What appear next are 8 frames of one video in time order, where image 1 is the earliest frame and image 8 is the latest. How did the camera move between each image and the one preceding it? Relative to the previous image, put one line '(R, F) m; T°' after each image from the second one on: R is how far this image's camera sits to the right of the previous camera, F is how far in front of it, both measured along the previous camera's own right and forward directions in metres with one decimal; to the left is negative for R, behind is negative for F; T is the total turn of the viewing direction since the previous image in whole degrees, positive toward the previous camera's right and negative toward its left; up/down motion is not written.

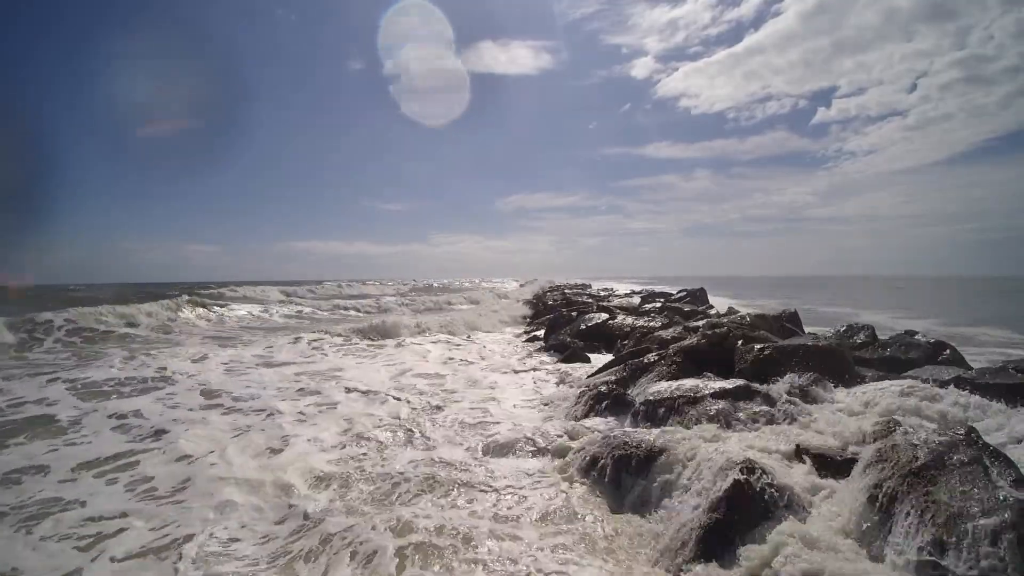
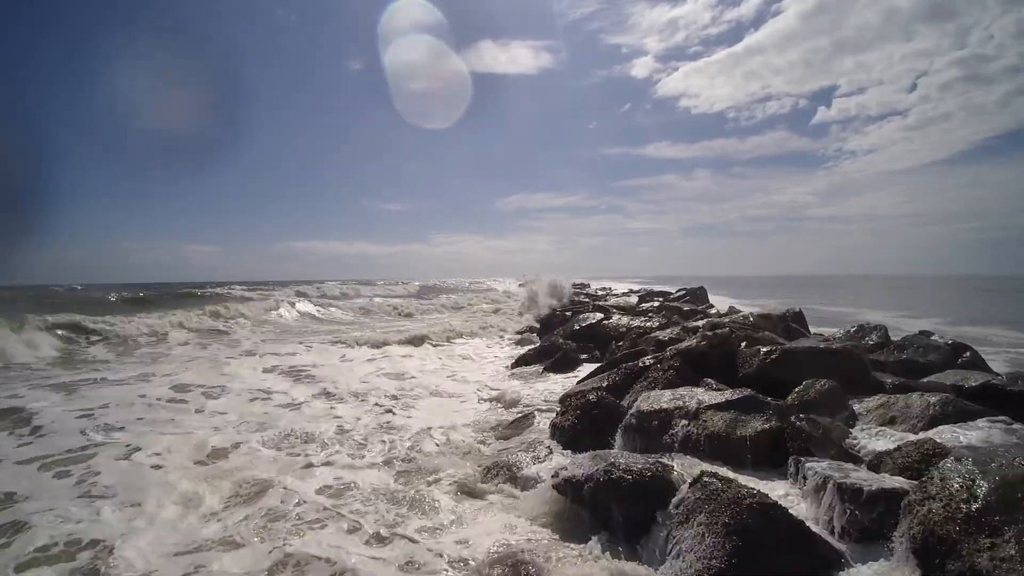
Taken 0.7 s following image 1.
(+0.4, +0.9) m; 0°
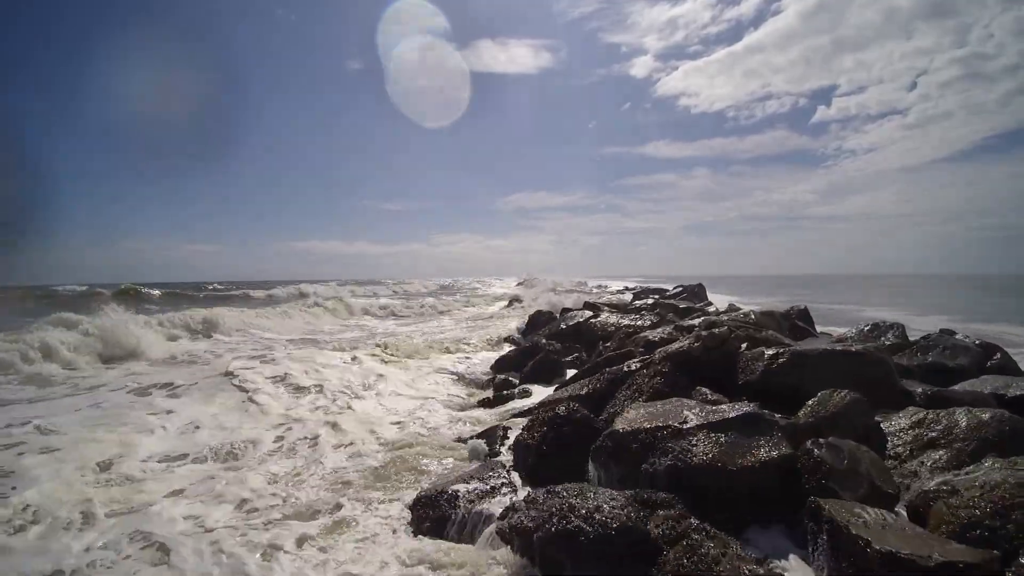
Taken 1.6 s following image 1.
(+0.6, +1.3) m; 0°
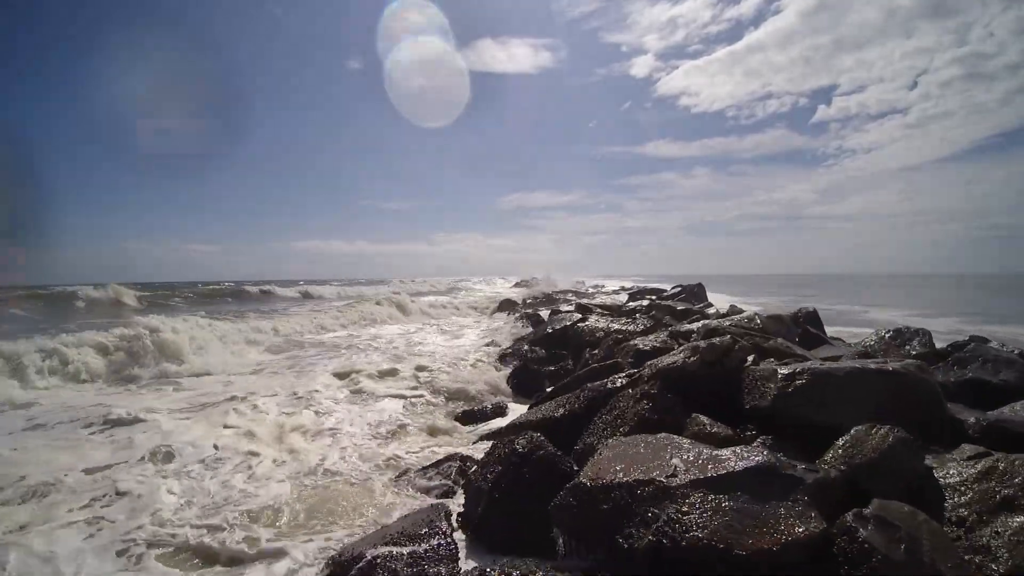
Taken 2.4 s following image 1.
(+0.6, +1.3) m; 0°
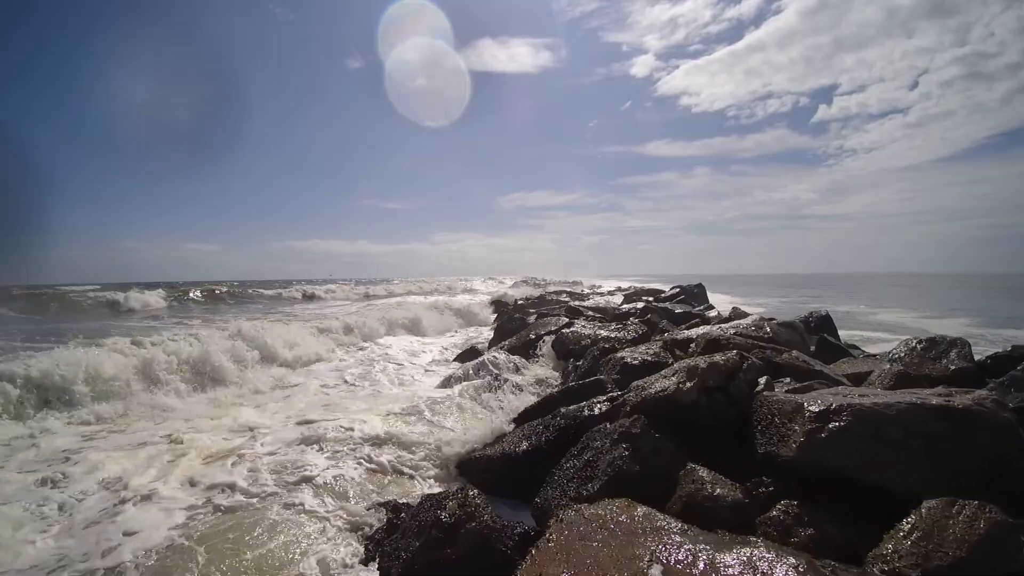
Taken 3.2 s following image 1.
(+0.6, +1.4) m; 0°
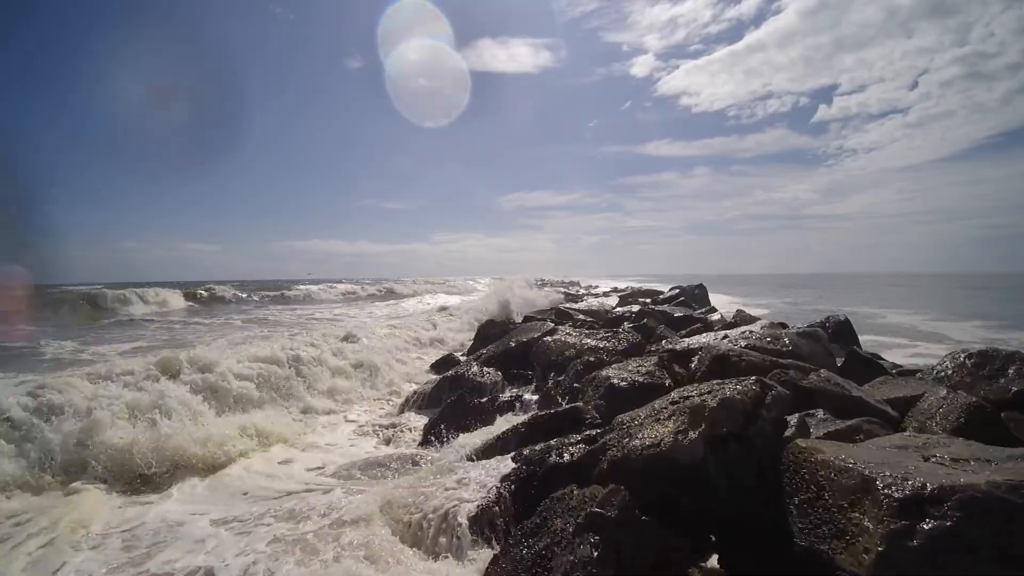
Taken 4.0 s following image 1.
(+0.5, +1.4) m; 0°
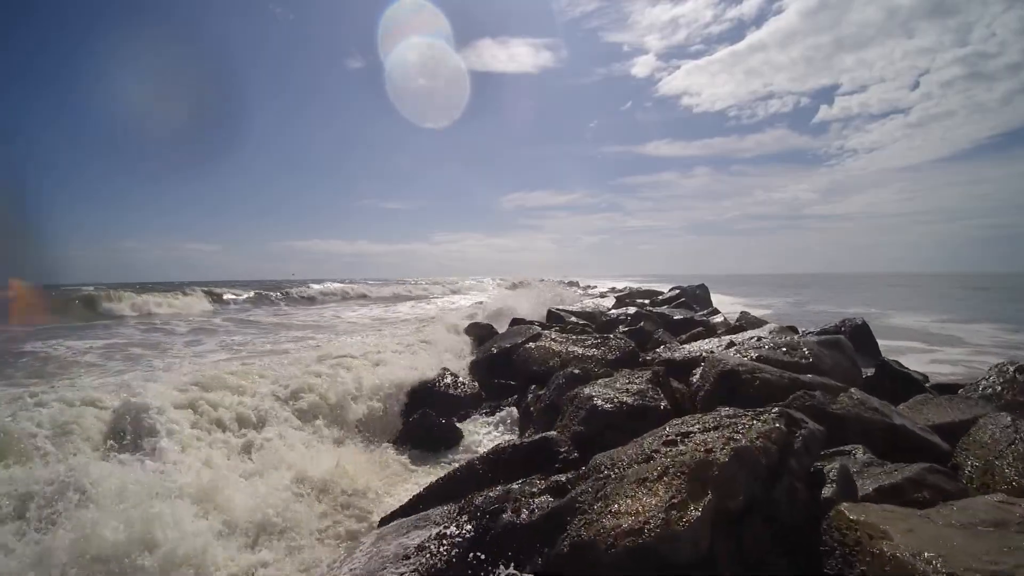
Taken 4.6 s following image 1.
(+0.4, +1.0) m; 0°
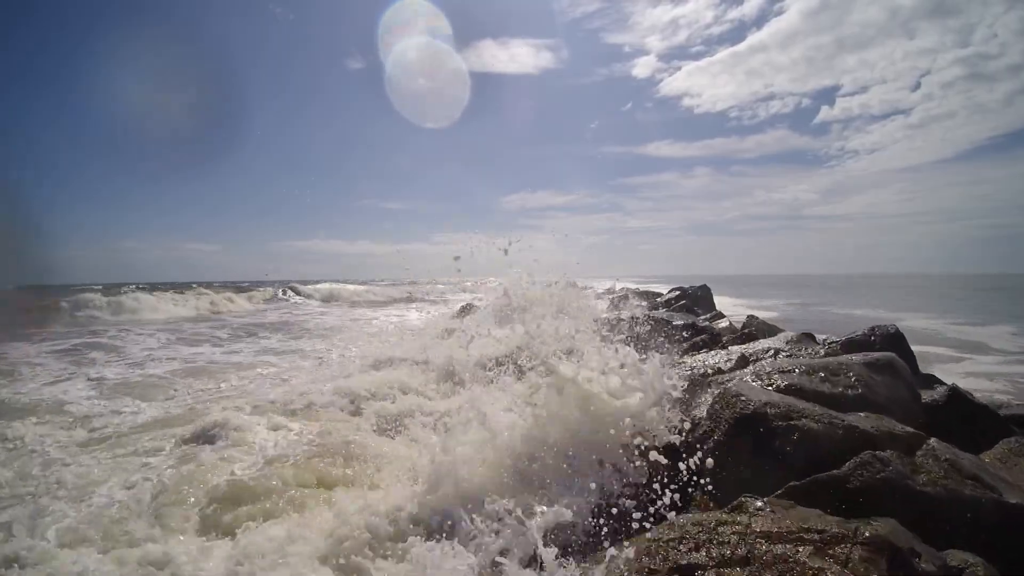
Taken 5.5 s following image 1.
(+0.5, +1.5) m; 0°
